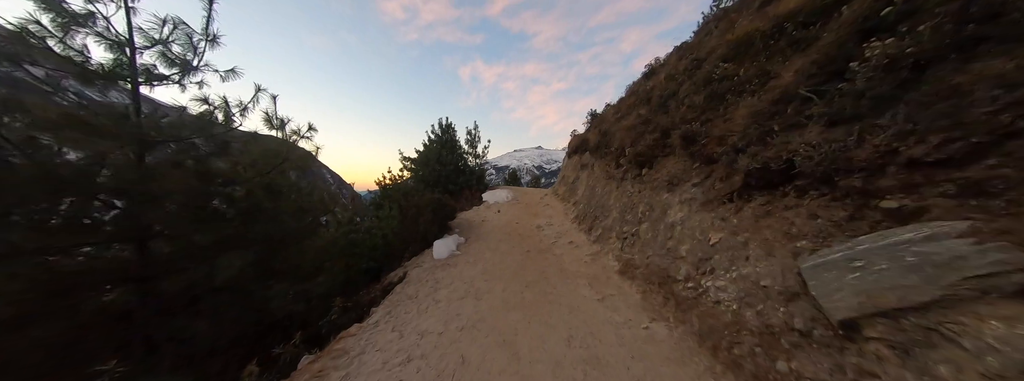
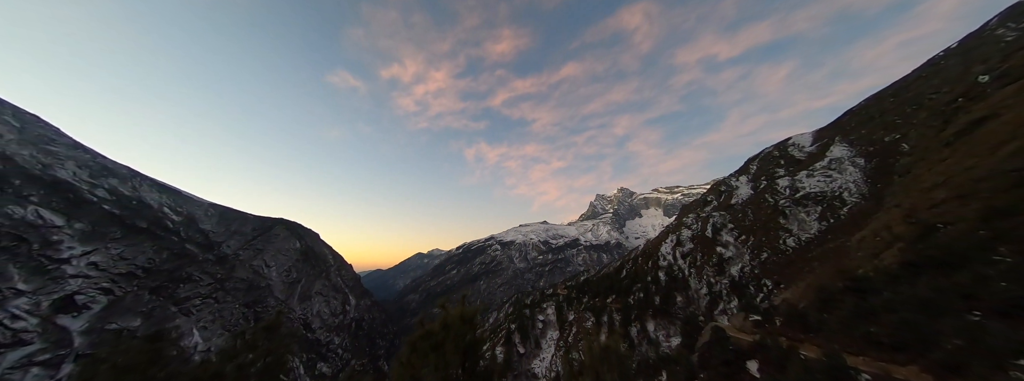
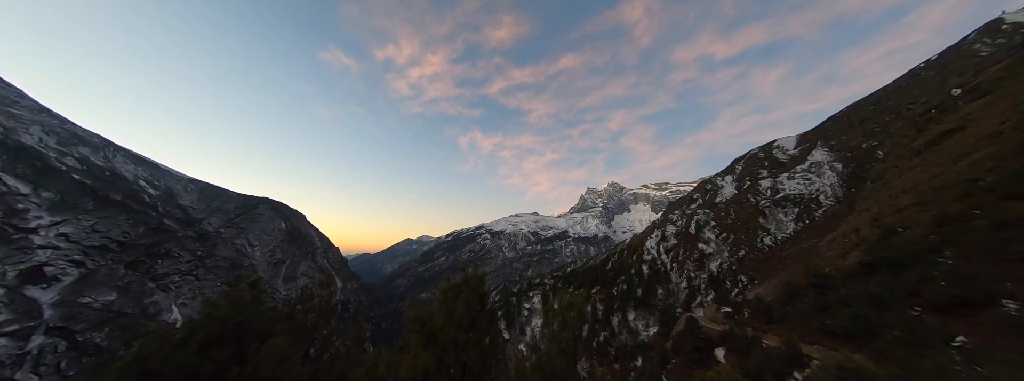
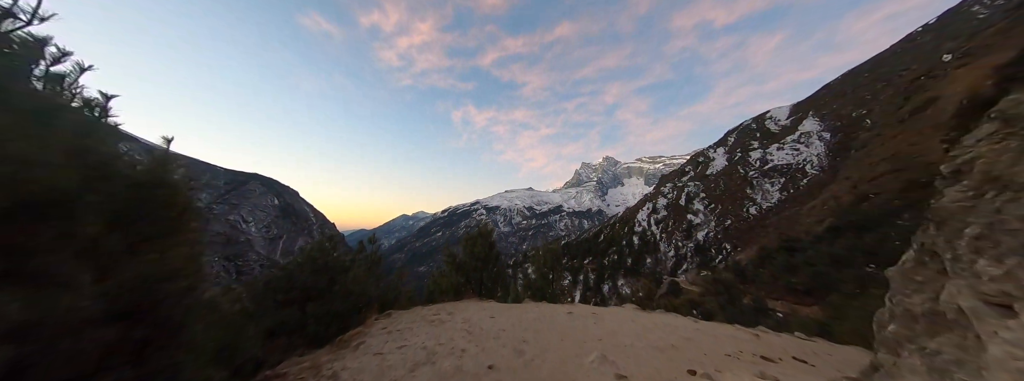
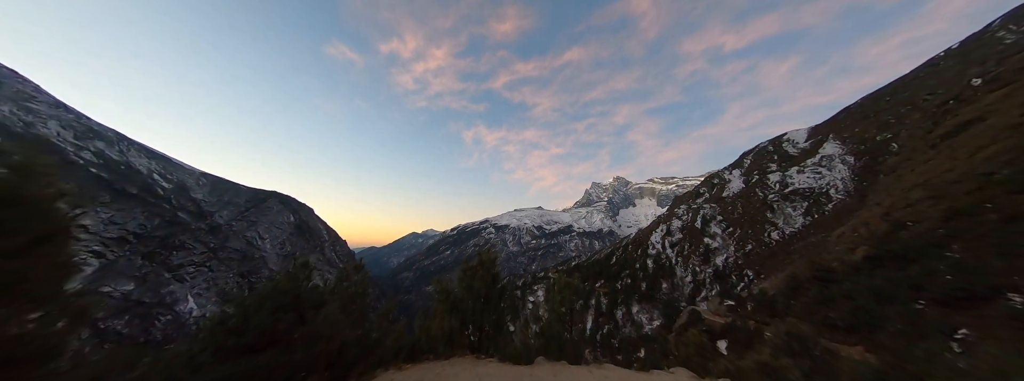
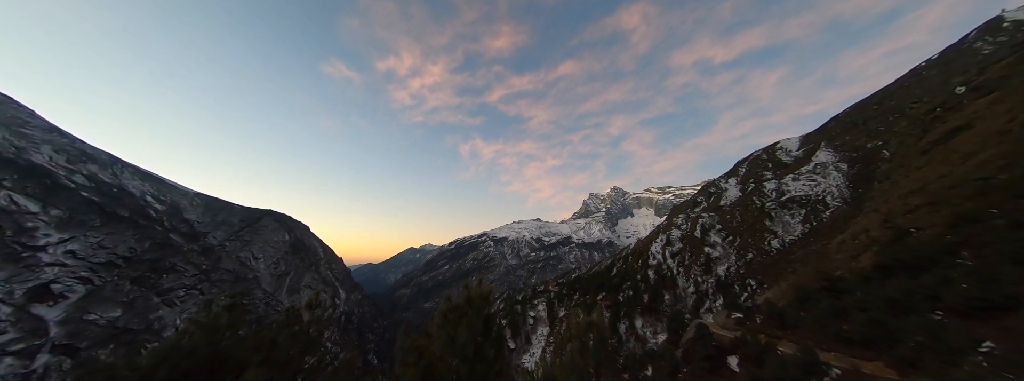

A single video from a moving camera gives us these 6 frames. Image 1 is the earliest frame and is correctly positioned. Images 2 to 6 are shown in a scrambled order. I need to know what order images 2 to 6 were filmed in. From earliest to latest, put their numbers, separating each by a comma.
4, 5, 3, 6, 2
